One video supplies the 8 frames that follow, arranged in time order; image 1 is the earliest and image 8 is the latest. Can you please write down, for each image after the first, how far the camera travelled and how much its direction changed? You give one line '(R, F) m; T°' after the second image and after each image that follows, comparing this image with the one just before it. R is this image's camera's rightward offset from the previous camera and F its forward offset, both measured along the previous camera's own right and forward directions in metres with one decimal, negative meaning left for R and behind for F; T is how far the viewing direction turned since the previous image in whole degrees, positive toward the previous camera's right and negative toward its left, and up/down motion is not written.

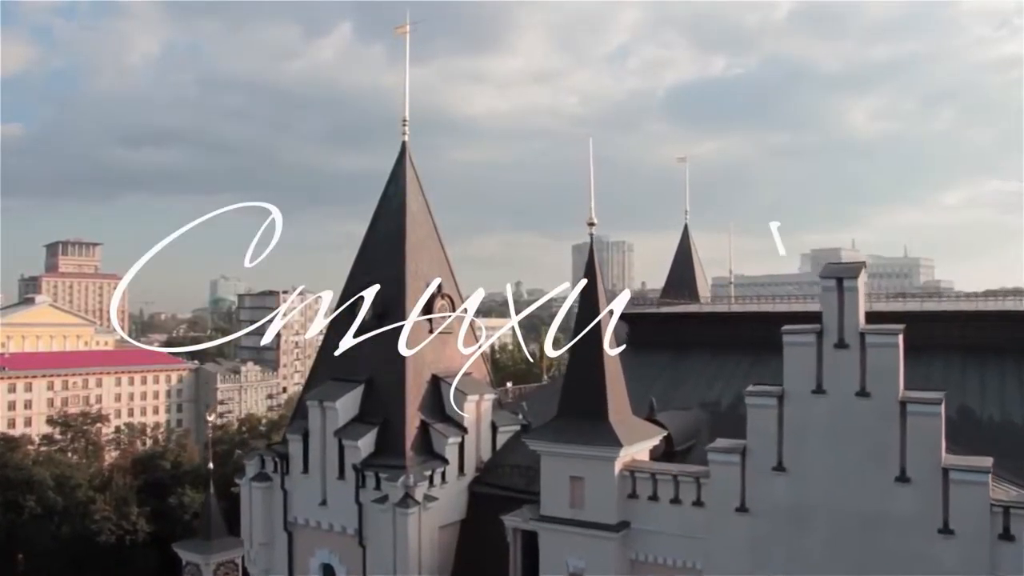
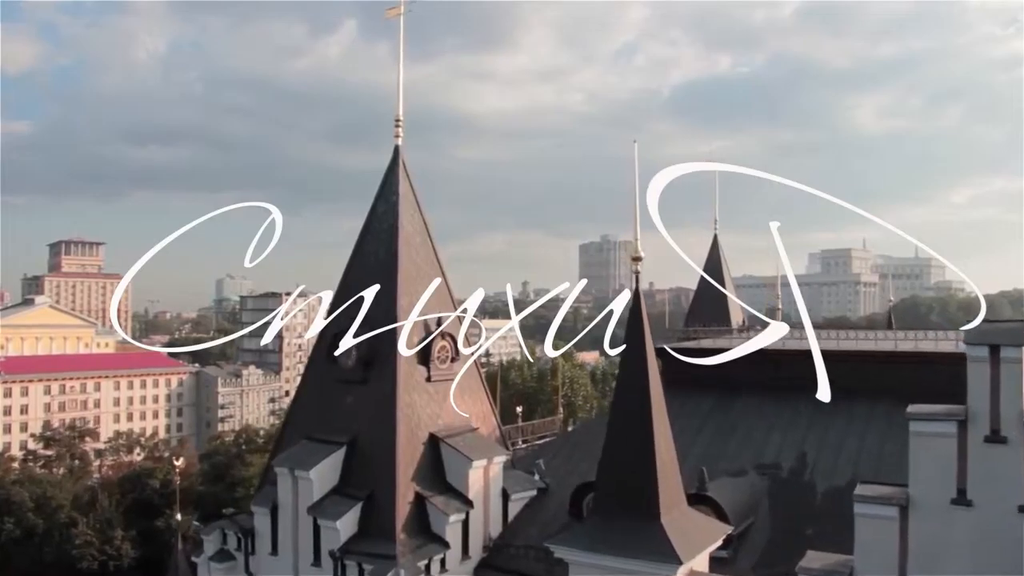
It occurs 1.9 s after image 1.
(-0.1, +2.2) m; 0°
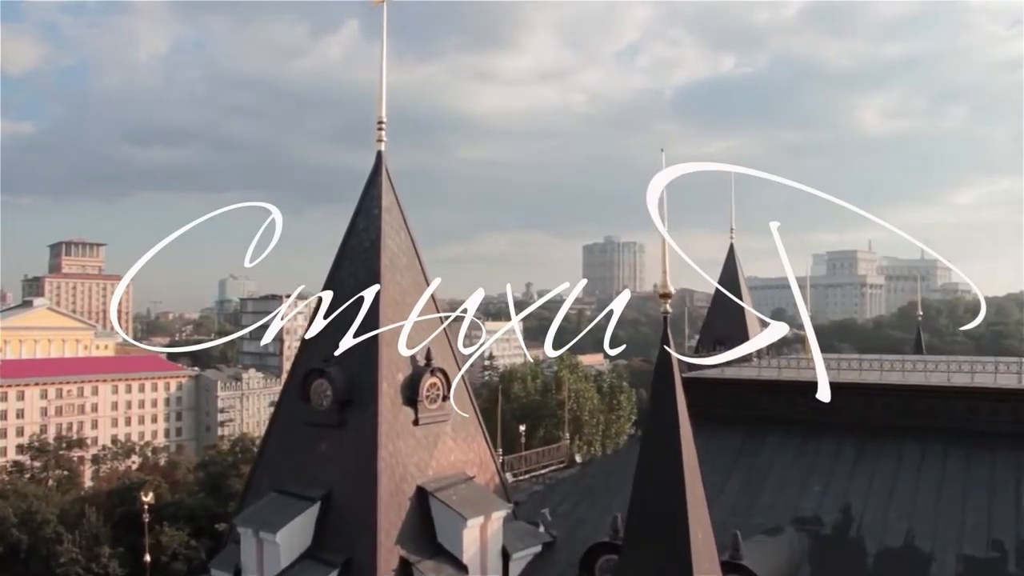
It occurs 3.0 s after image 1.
(0.0, +1.3) m; 0°
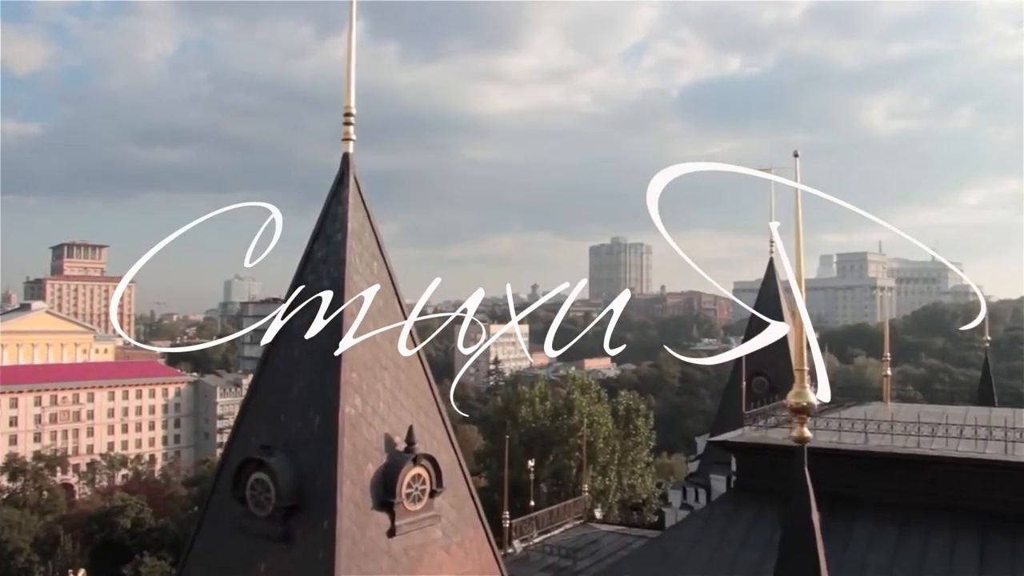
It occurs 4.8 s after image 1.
(-0.1, +2.4) m; 0°
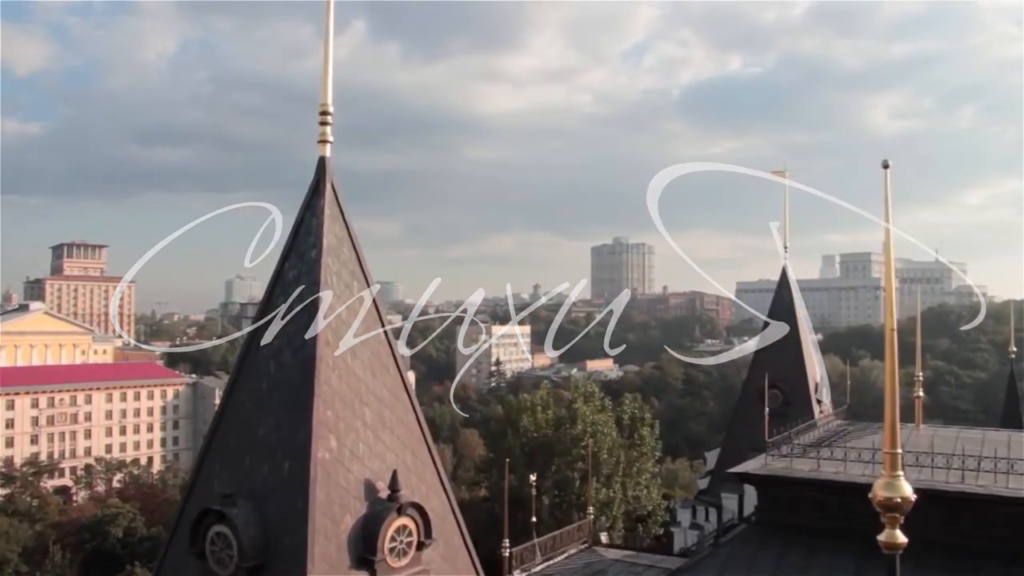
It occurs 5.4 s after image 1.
(0.0, +0.8) m; 0°
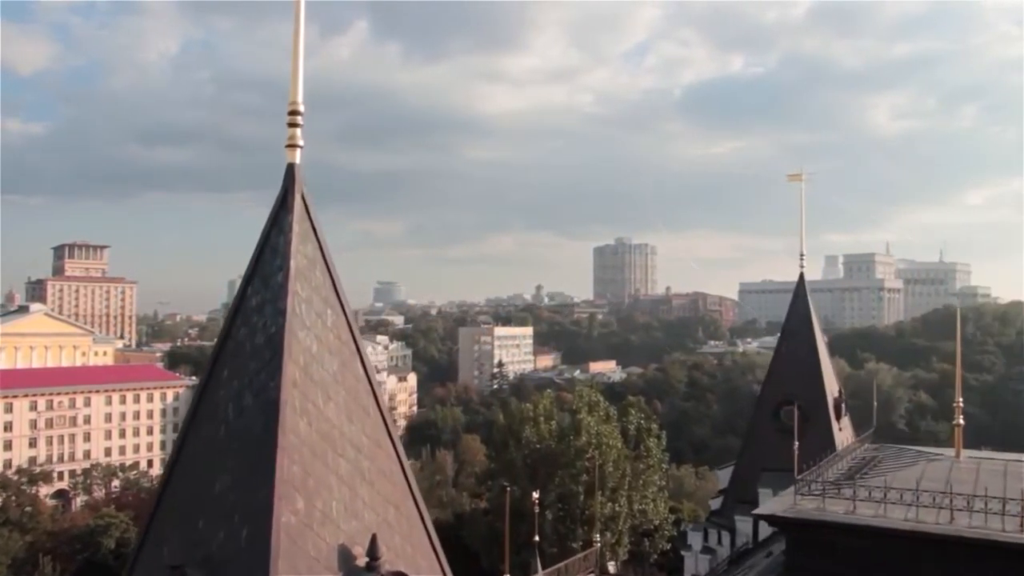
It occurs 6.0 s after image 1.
(0.0, +0.8) m; 0°
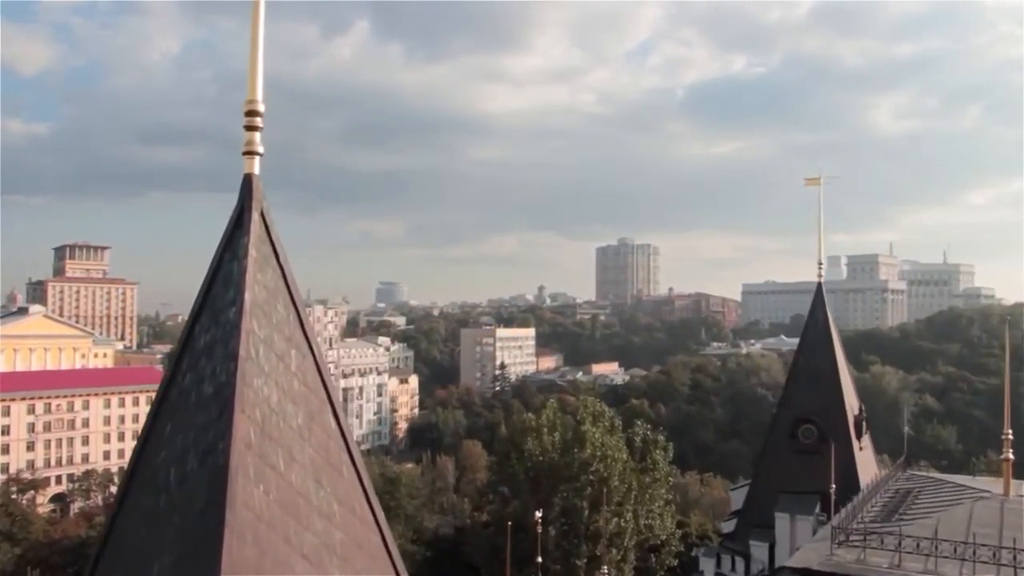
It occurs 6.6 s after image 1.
(0.0, +0.8) m; 0°
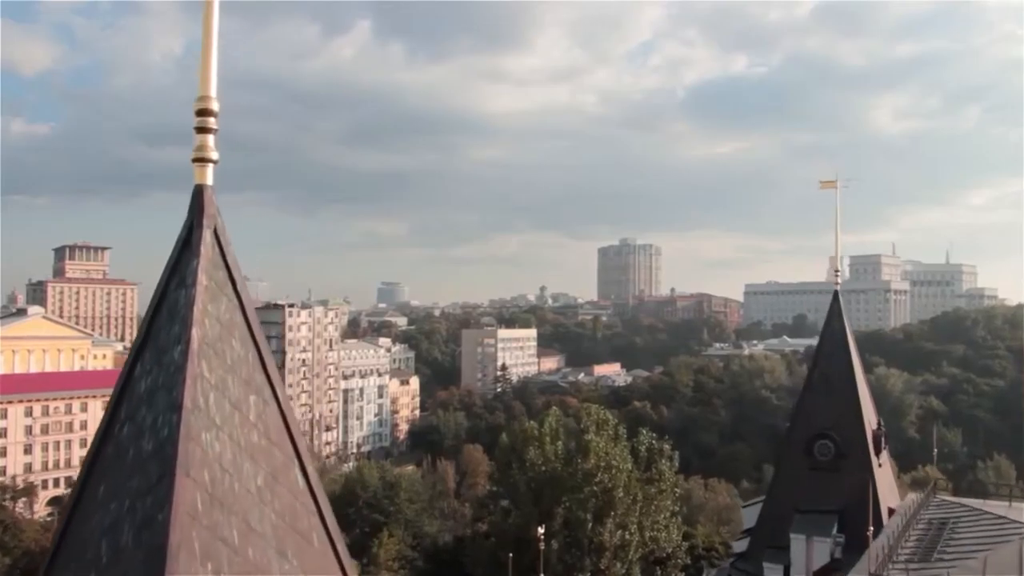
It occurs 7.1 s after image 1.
(0.0, +0.7) m; 0°
